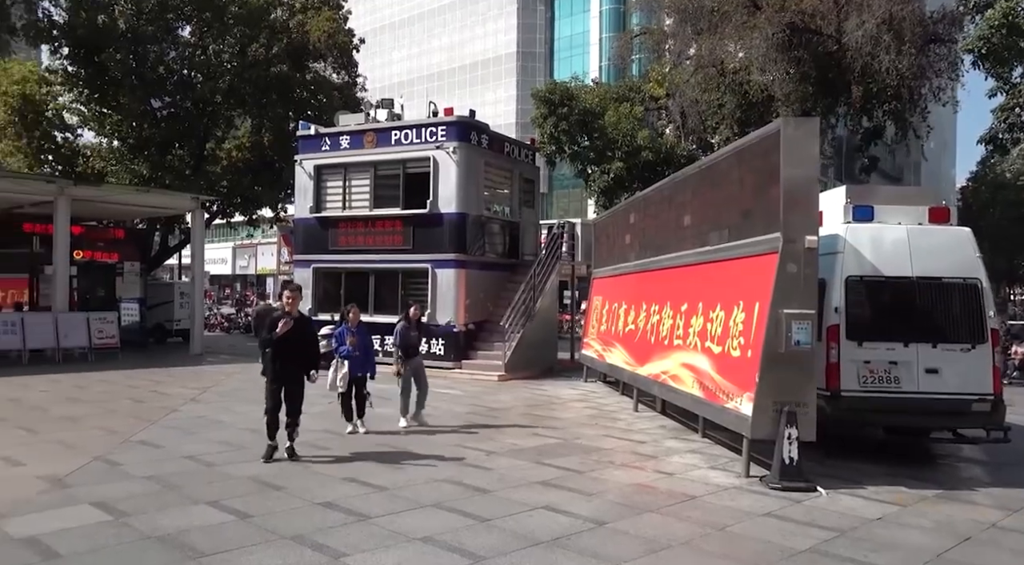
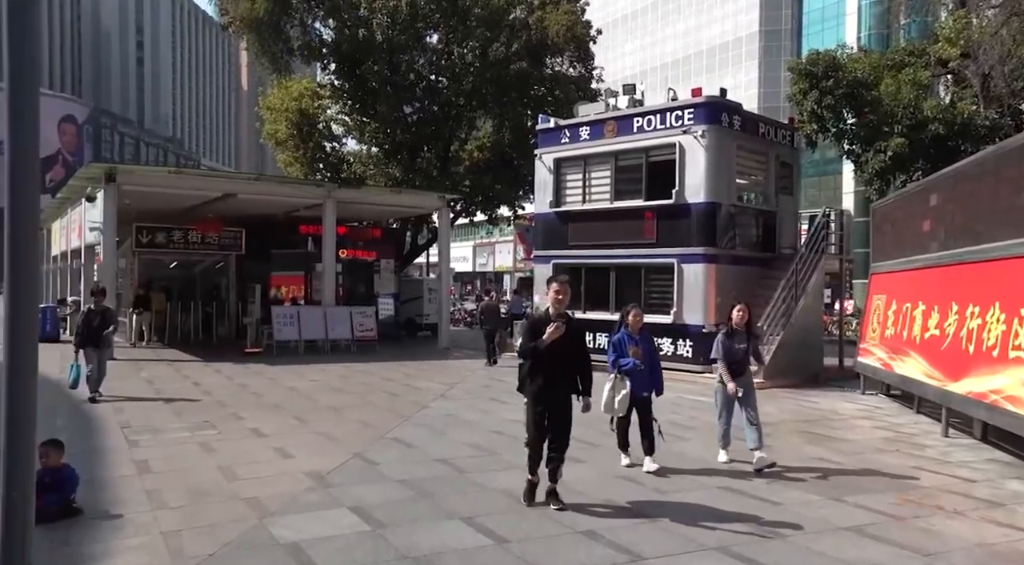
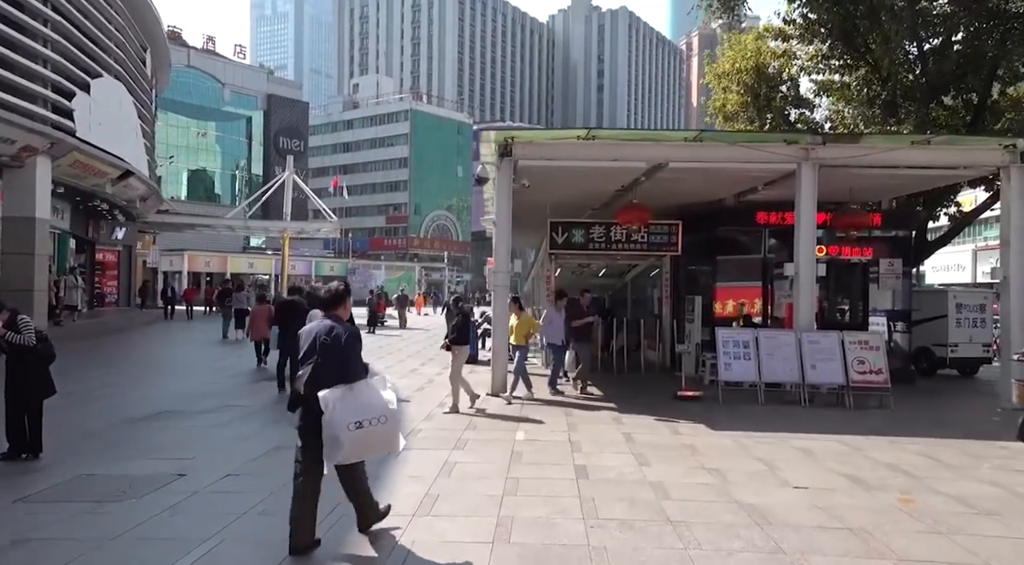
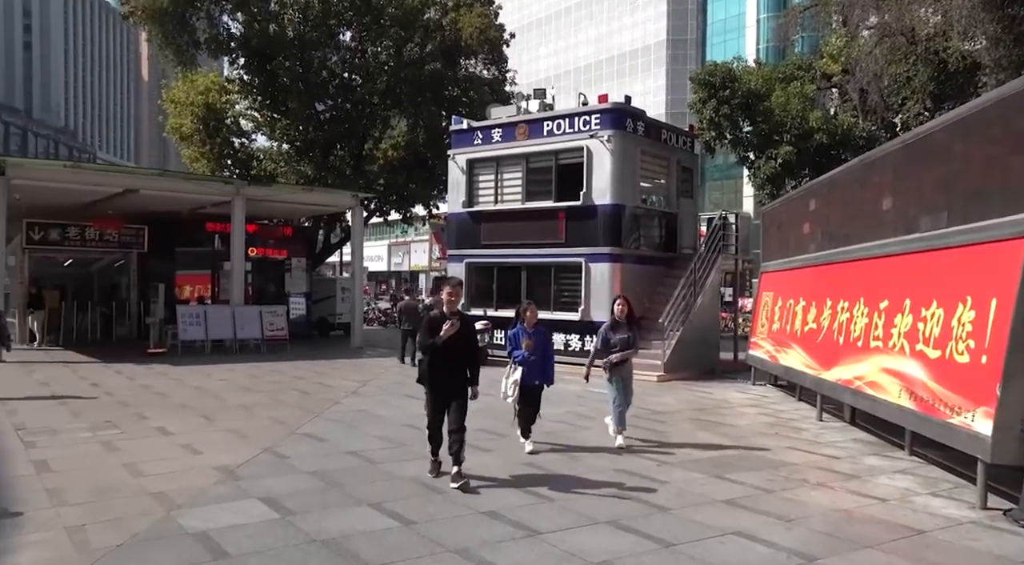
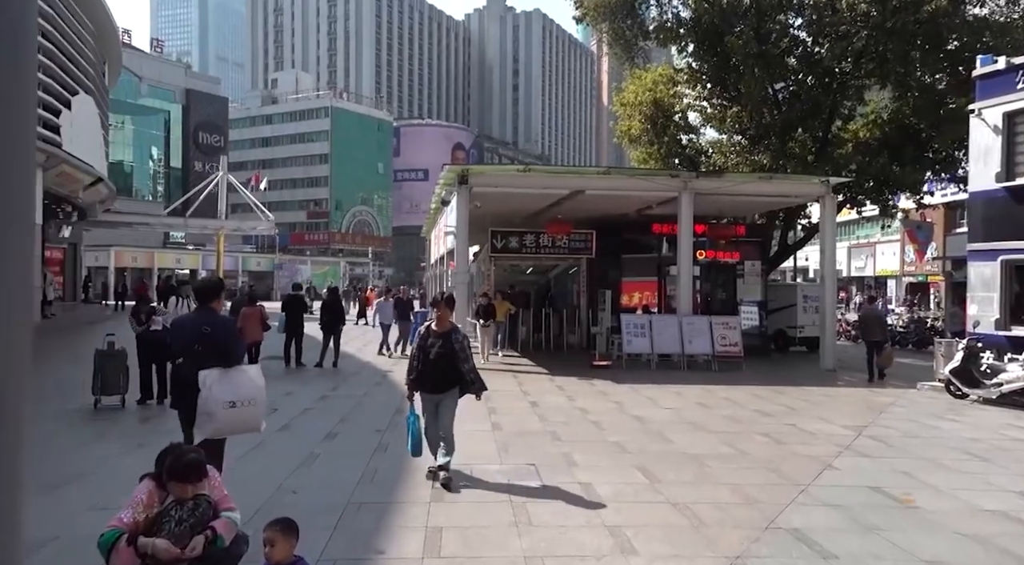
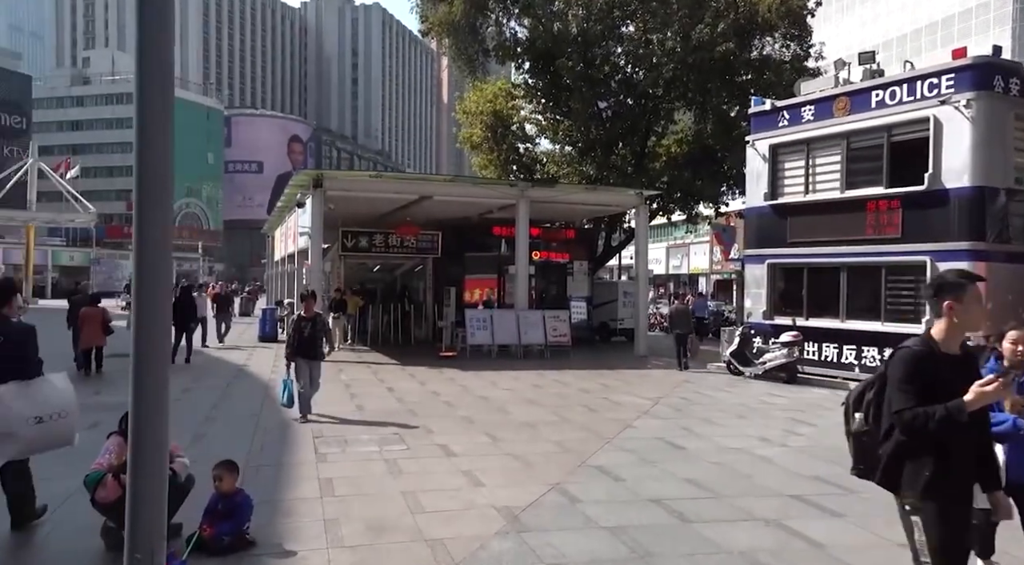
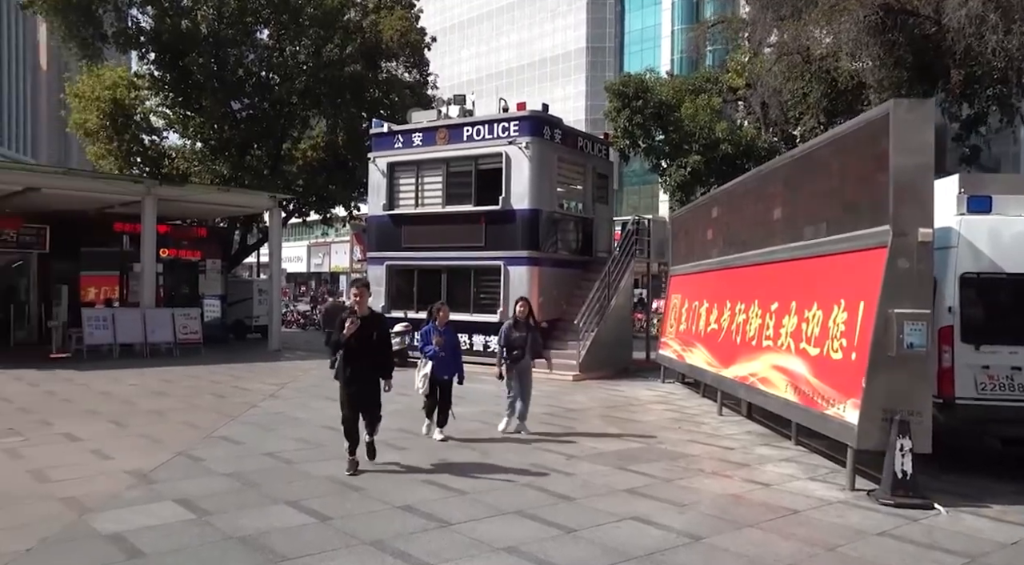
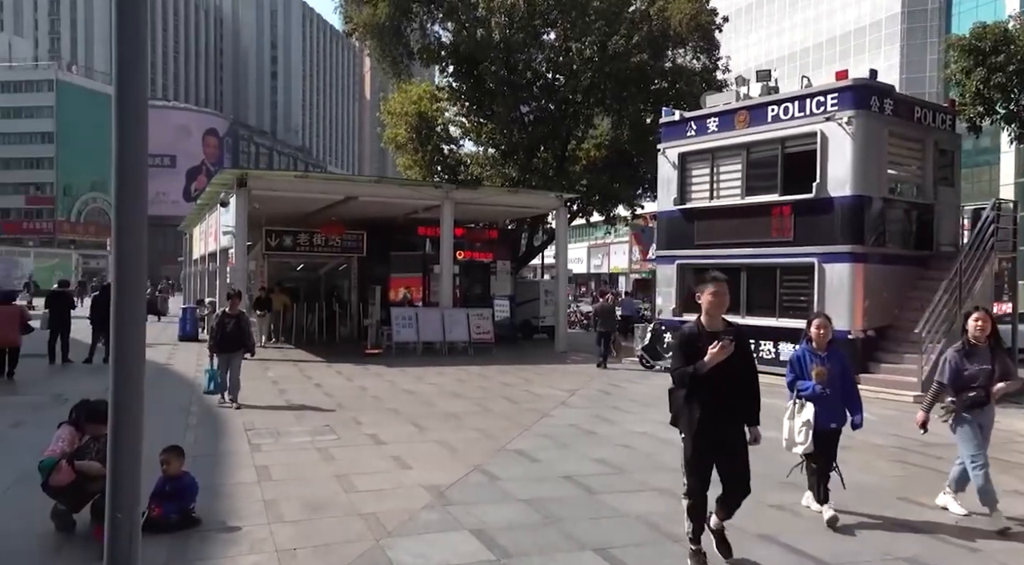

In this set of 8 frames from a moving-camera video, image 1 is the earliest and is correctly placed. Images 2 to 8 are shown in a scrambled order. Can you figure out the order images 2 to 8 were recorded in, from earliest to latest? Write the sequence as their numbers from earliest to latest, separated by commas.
7, 4, 2, 8, 6, 5, 3
